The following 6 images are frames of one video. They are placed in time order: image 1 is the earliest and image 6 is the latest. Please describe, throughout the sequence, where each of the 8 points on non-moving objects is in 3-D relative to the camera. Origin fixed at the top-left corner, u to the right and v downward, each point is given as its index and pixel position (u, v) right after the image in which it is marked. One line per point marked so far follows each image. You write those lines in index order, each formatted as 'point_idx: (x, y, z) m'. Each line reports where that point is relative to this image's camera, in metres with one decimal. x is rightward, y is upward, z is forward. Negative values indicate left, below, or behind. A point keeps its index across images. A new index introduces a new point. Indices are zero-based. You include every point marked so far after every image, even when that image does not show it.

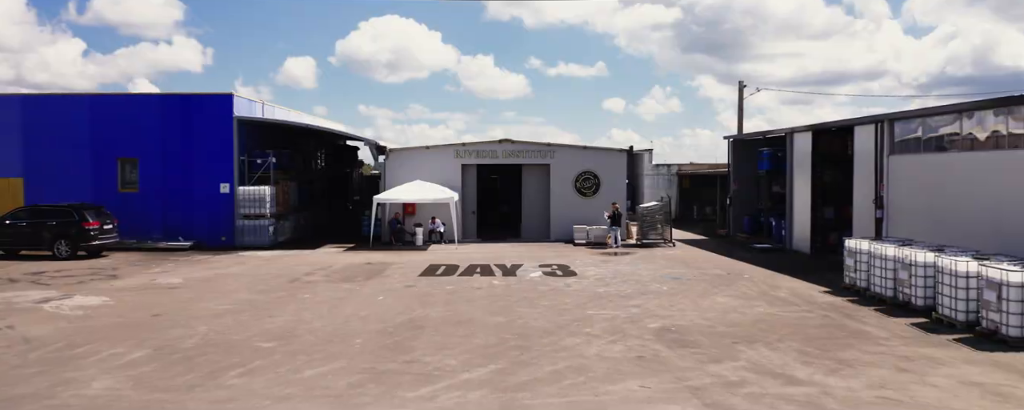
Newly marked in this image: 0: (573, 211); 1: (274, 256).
0: (+2.2, -0.2, +19.8) m
1: (-7.2, -1.6, +15.8) m
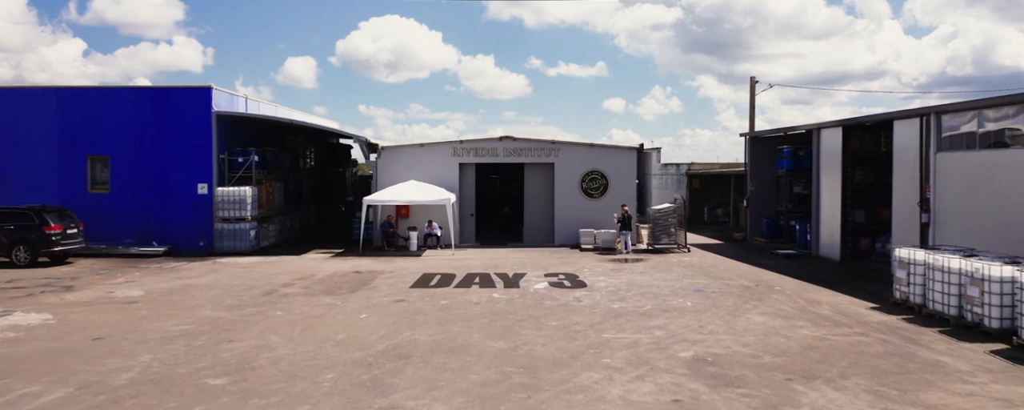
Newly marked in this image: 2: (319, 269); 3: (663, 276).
0: (+2.3, -0.3, +18.4) m
1: (-7.2, -1.7, +14.5) m
2: (-5.1, -1.7, +13.7) m
3: (+3.7, -1.7, +12.7) m
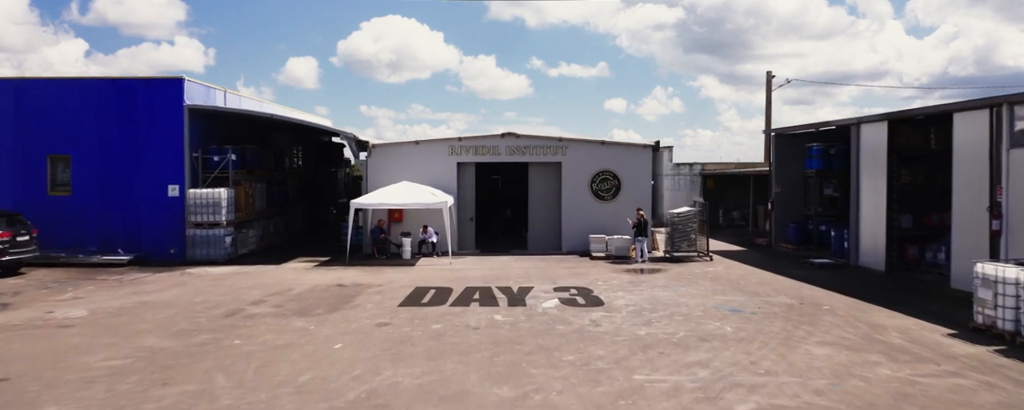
0: (+2.4, -0.4, +16.8) m
1: (-7.1, -1.8, +12.9) m
2: (-5.0, -1.8, +12.1) m
3: (+3.8, -1.8, +11.1) m
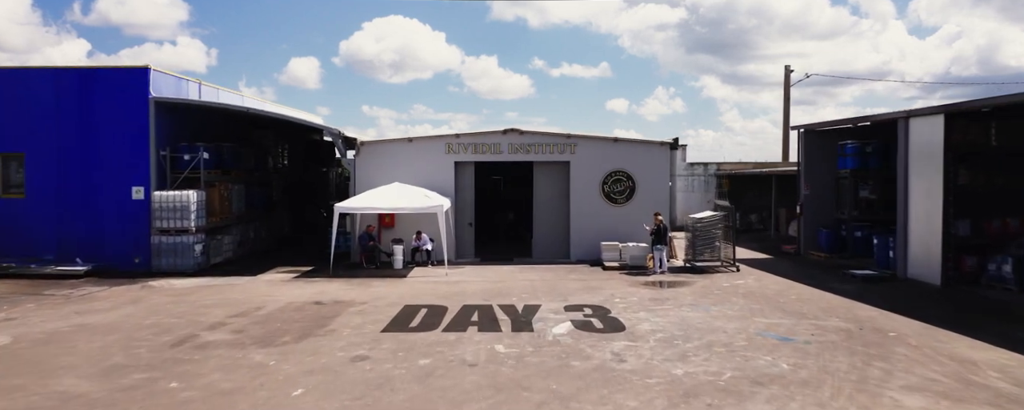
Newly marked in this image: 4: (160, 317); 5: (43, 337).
0: (+2.5, -0.5, +15.2) m
1: (-7.0, -1.9, +11.3) m
2: (-4.9, -1.9, +10.6) m
3: (+3.9, -1.9, +9.5) m
4: (-6.2, -2.0, +9.2) m
5: (-7.3, -2.1, +8.1) m
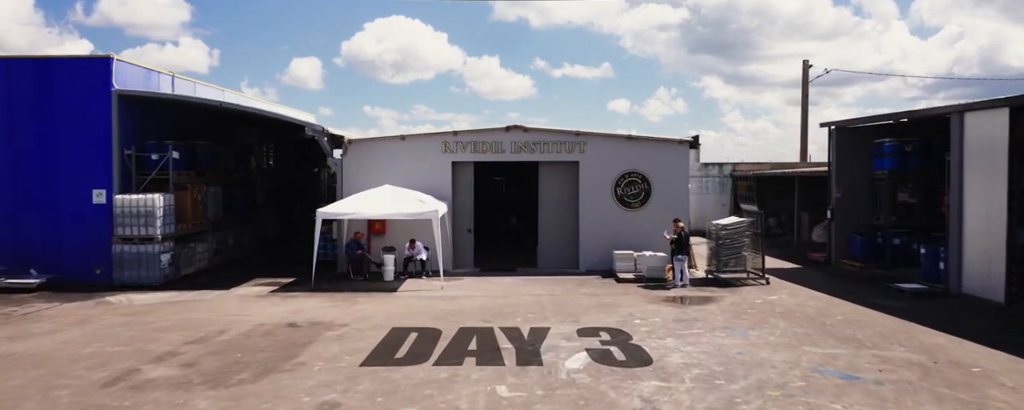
0: (+2.6, -0.6, +13.8) m
1: (-6.9, -2.0, +10.0) m
2: (-4.9, -2.0, +9.2) m
3: (+3.9, -2.0, +8.1) m
4: (-6.2, -2.1, +7.9) m
5: (-7.2, -2.2, +6.8) m
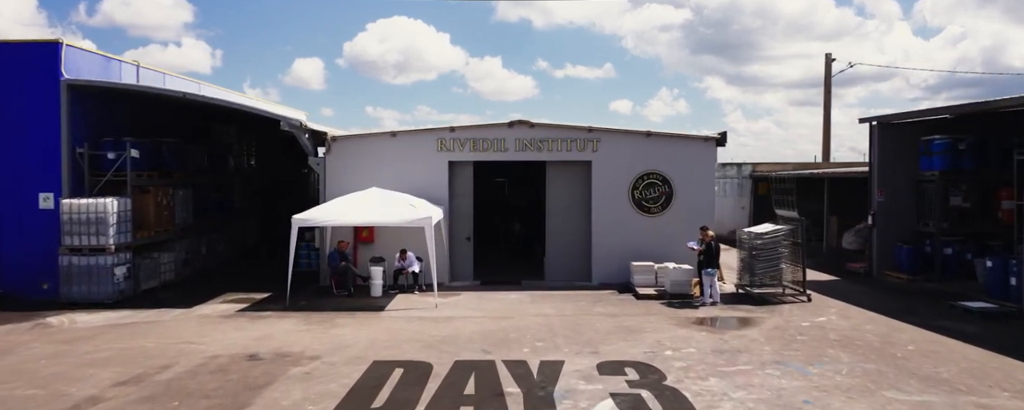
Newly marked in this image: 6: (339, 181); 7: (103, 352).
0: (+2.7, -0.7, +12.3) m
1: (-6.8, -2.1, +8.5) m
2: (-4.8, -2.1, +7.8) m
3: (+4.0, -2.2, +6.6) m
4: (-6.1, -2.2, +6.4) m
5: (-7.2, -2.3, +5.3) m
6: (-4.1, +0.6, +12.3) m
7: (-5.9, -2.1, +7.6) m
